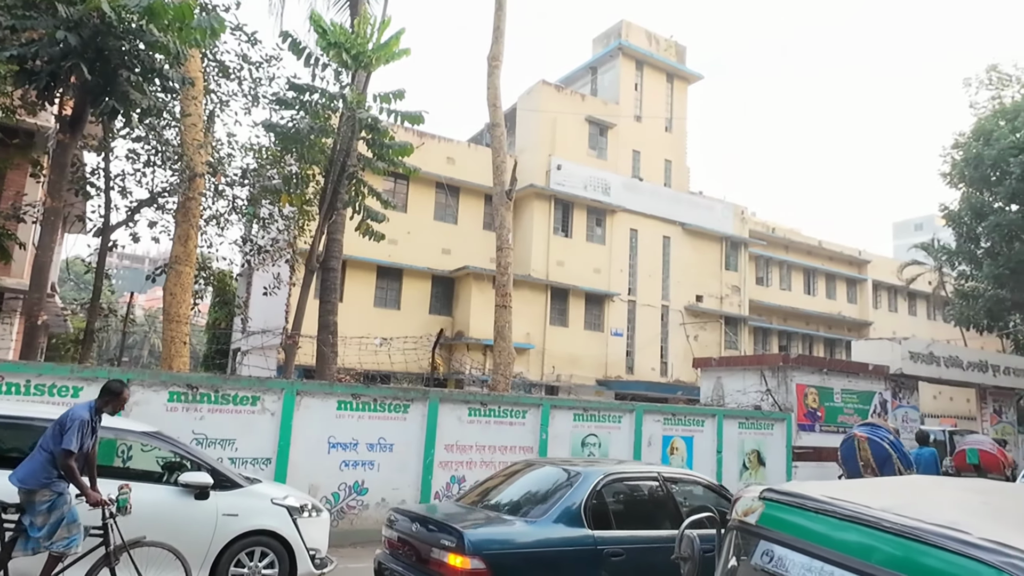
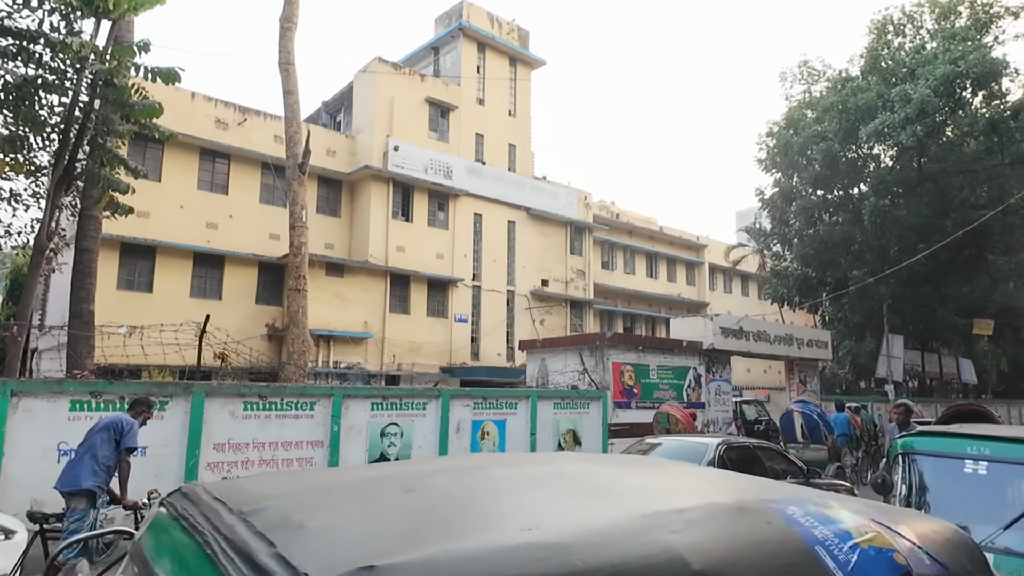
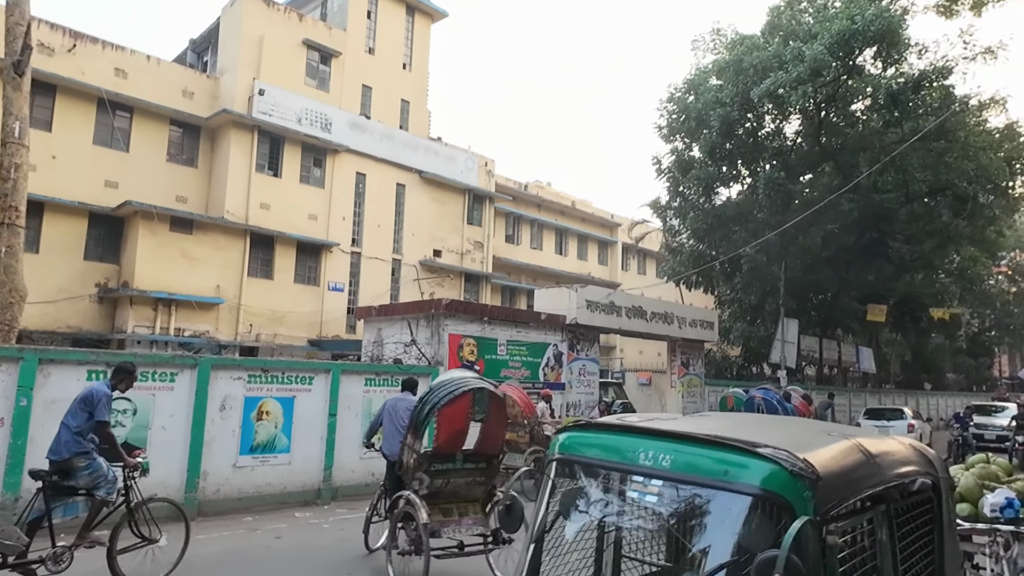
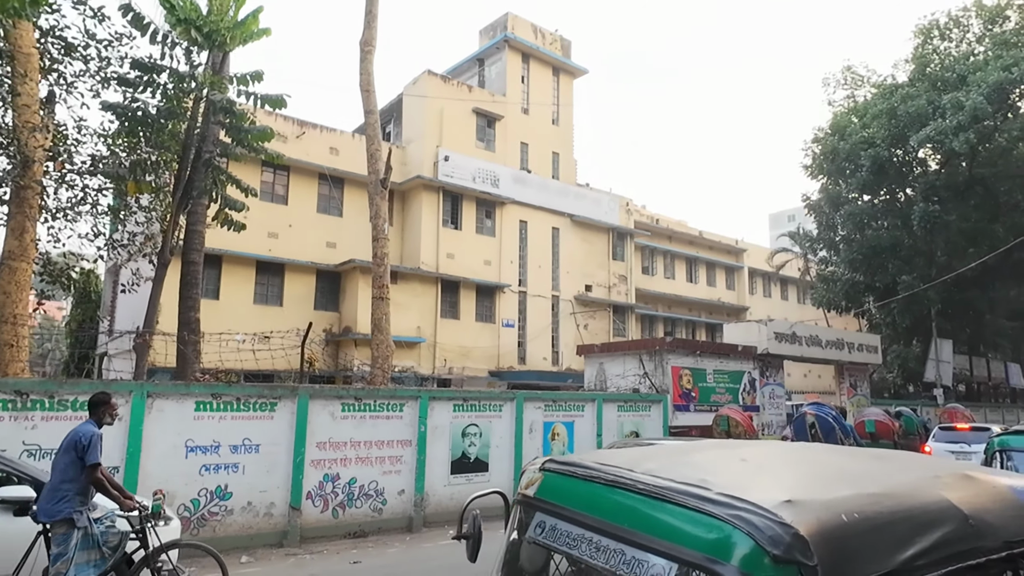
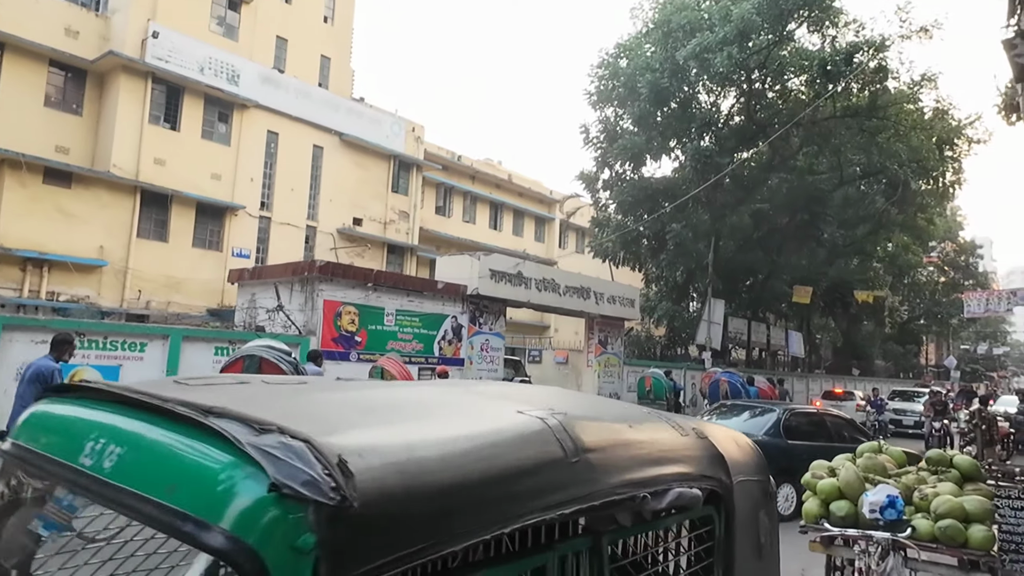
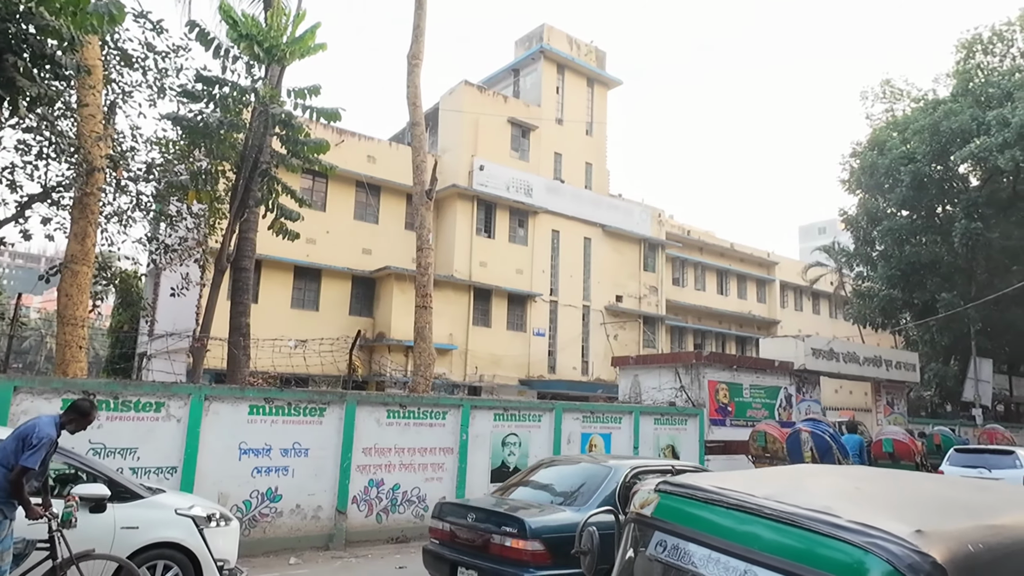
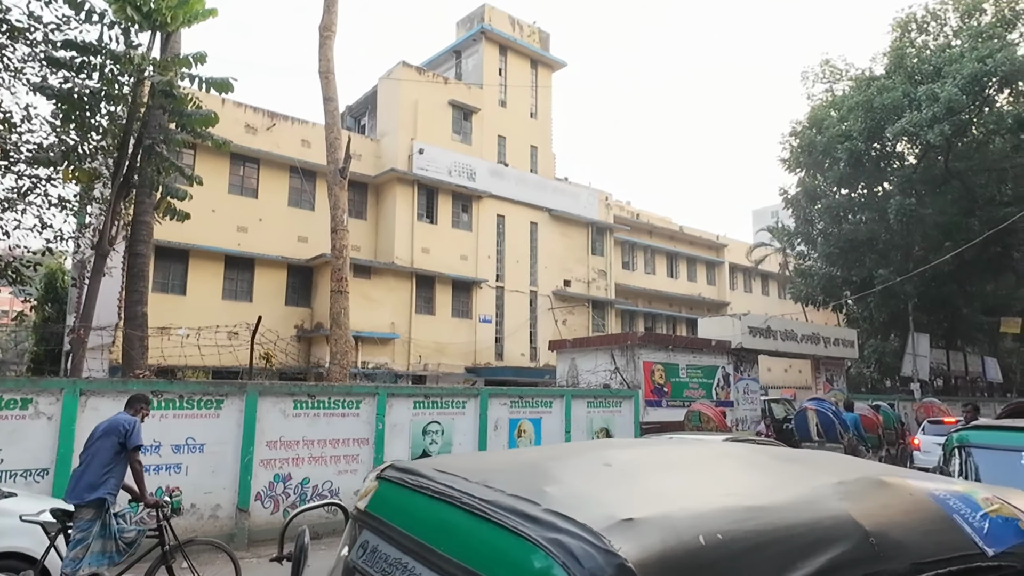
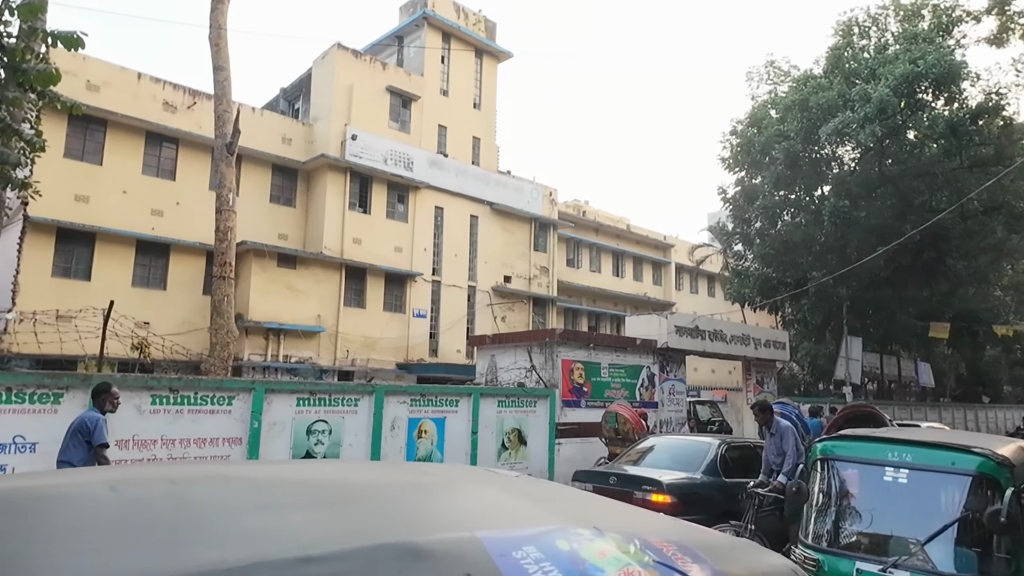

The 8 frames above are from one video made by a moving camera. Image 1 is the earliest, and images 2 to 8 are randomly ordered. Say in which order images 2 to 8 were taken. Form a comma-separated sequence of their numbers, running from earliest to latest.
6, 4, 7, 2, 8, 3, 5
